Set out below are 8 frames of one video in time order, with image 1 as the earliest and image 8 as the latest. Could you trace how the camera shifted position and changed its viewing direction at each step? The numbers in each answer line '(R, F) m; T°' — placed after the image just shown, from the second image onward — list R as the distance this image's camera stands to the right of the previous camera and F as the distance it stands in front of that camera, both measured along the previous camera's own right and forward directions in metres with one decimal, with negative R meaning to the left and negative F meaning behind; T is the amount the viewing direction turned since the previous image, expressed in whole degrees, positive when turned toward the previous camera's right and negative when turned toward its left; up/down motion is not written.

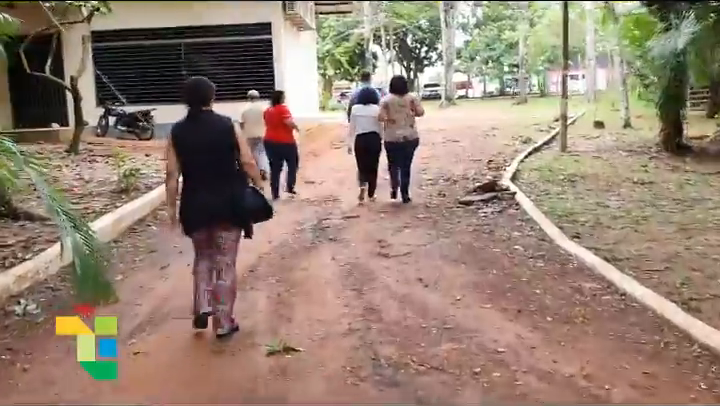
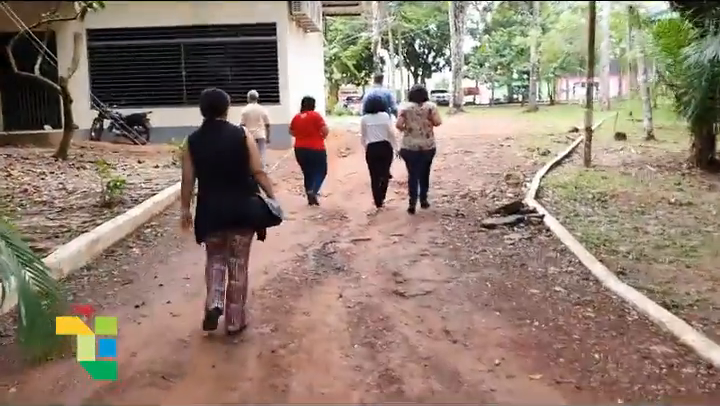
(-0.1, +1.0) m; 0°
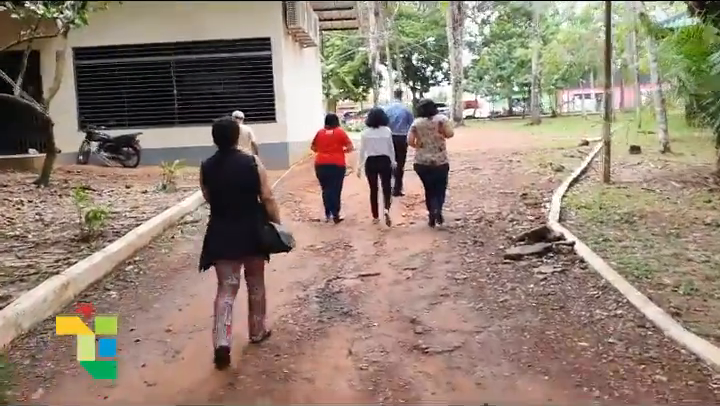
(-0.1, +0.9) m; 0°
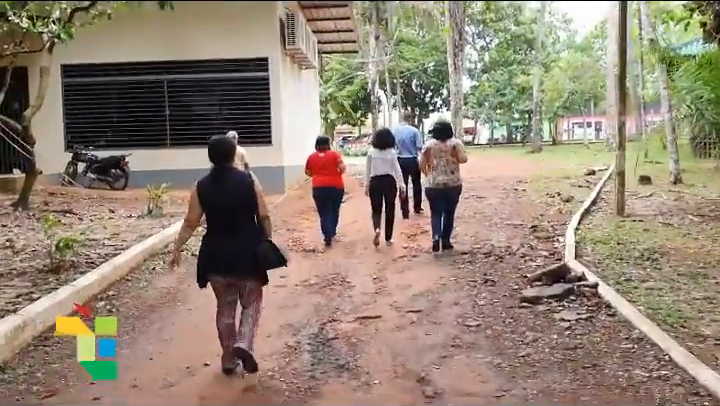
(0.0, +0.7) m; 0°
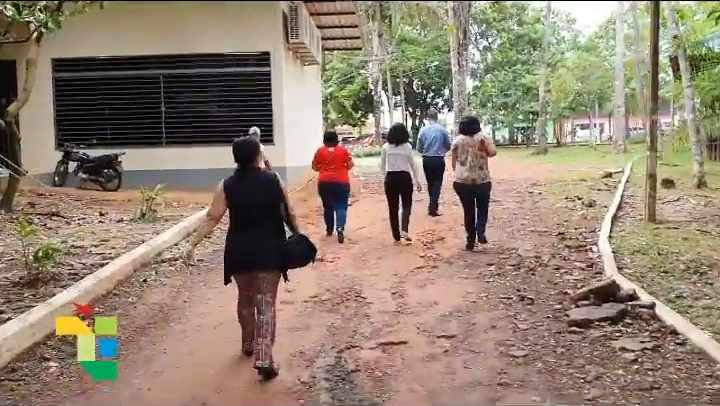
(-0.2, +0.9) m; 0°
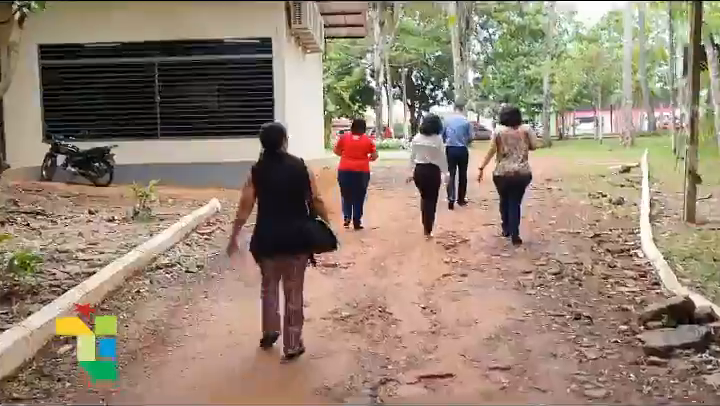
(-0.3, +0.9) m; 0°
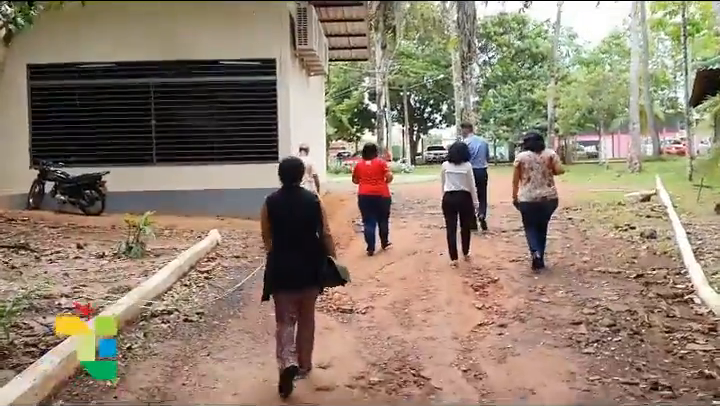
(-0.3, +0.9) m; 0°
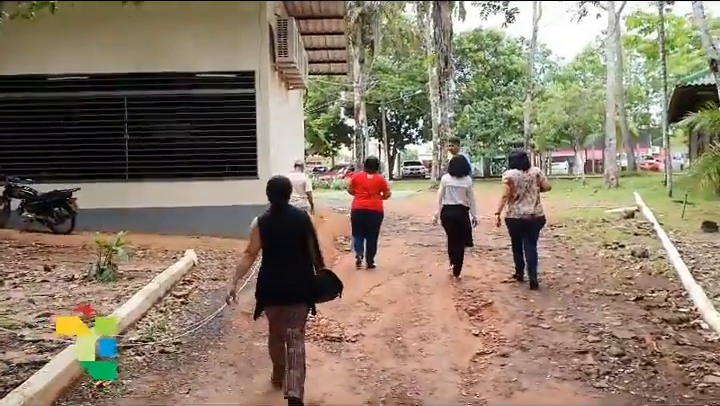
(-0.1, +0.4) m; +2°
